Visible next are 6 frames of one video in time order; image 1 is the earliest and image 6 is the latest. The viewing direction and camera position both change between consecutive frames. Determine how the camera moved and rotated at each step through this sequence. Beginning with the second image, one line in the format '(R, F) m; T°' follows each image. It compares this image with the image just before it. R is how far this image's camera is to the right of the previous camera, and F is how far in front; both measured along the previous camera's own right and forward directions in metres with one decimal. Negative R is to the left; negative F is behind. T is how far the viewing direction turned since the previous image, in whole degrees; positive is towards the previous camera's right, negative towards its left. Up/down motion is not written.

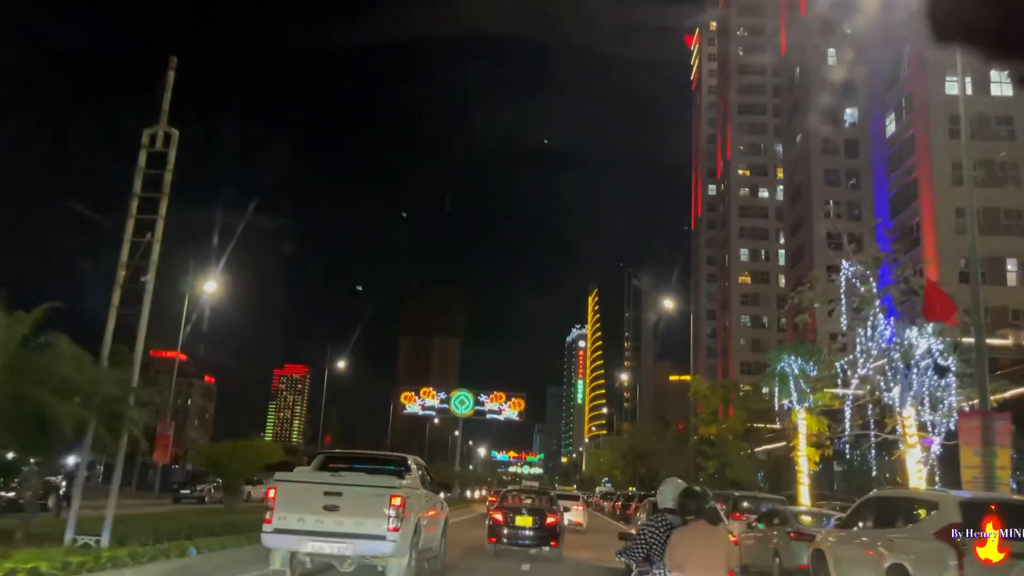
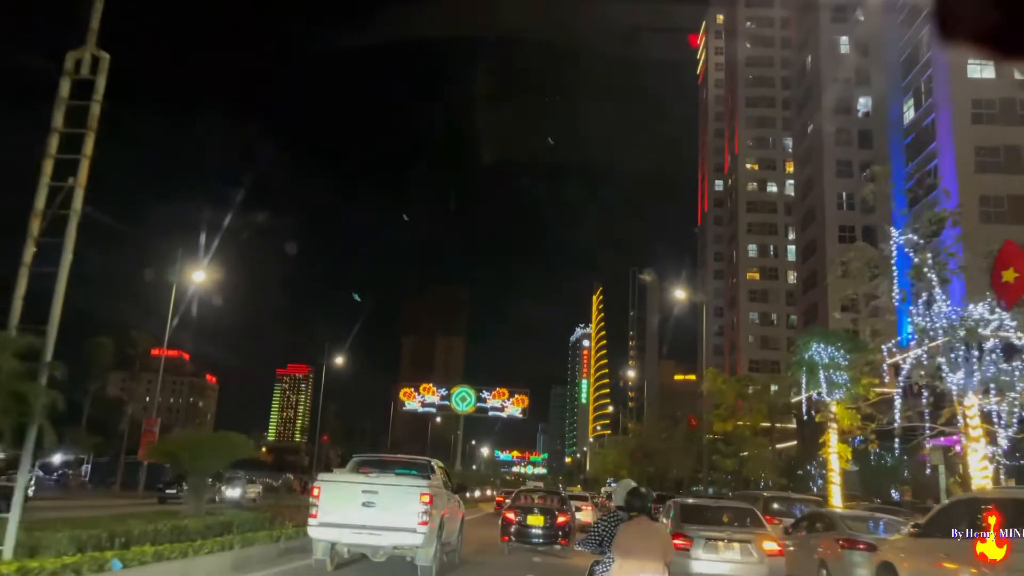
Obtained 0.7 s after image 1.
(0.0, +1.7) m; 0°
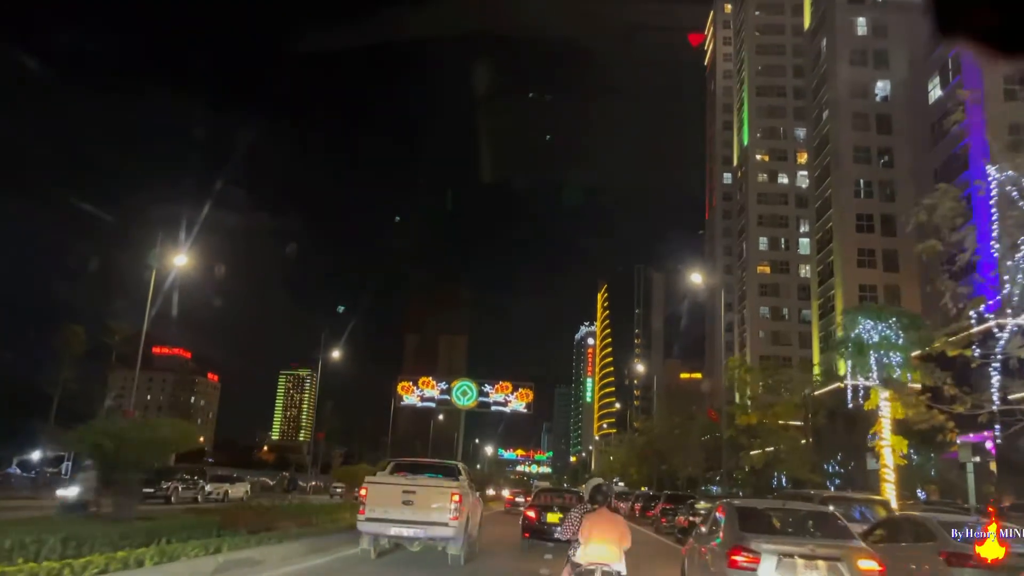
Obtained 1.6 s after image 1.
(0.0, +2.3) m; 0°
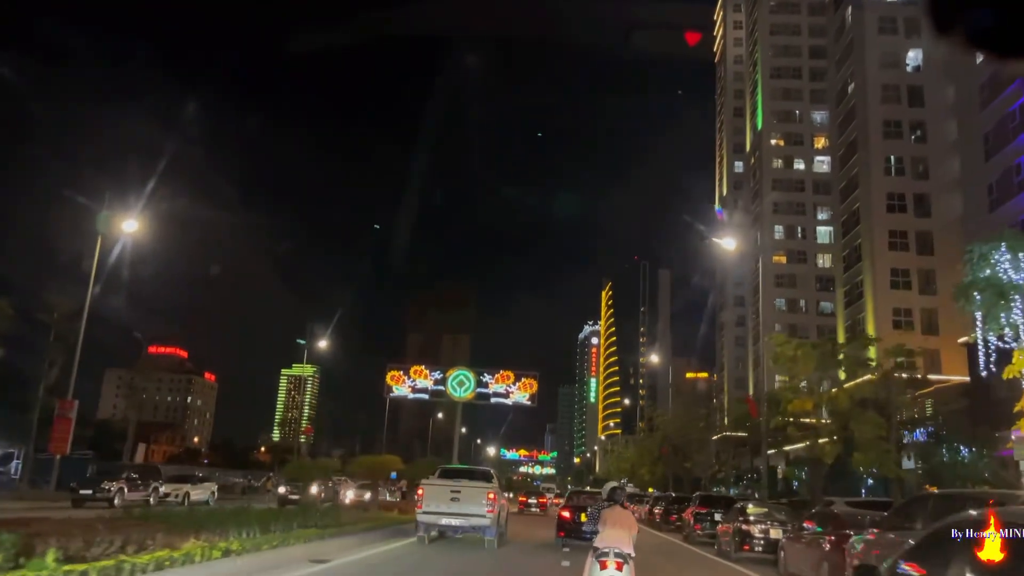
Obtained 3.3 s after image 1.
(0.0, +4.4) m; 0°
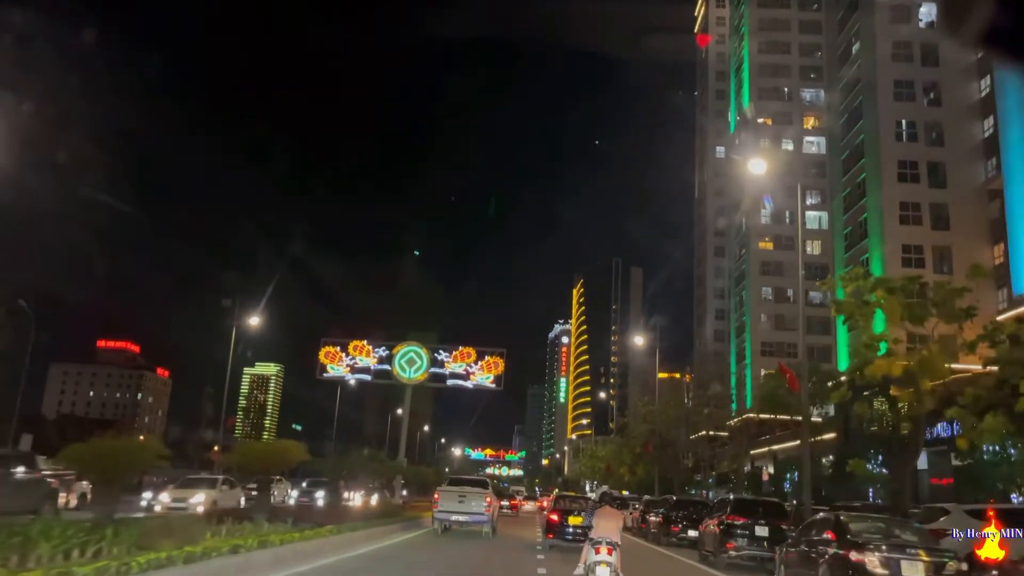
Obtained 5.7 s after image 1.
(+0.3, +6.6) m; +2°
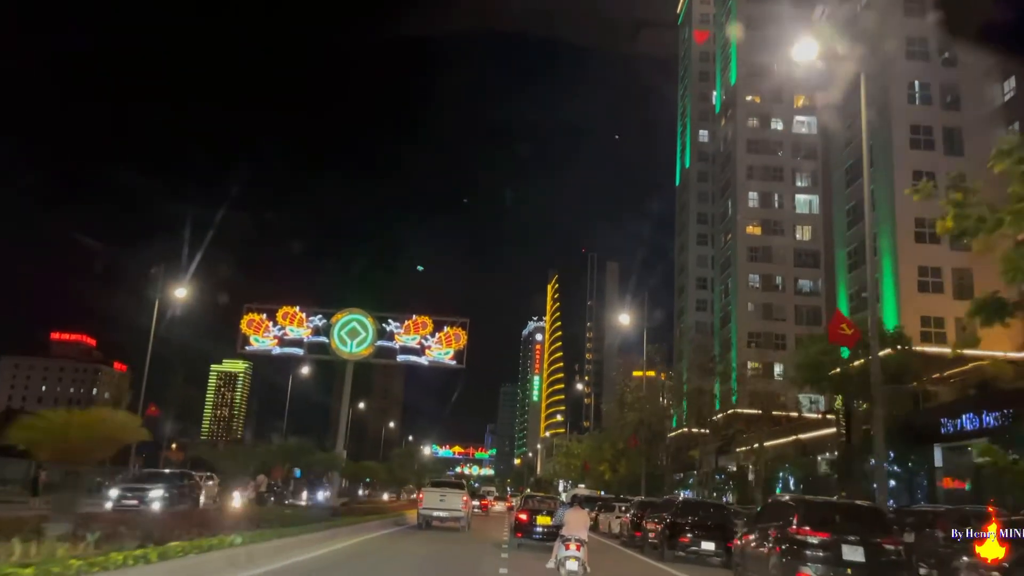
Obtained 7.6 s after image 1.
(+0.3, +5.4) m; +2°
